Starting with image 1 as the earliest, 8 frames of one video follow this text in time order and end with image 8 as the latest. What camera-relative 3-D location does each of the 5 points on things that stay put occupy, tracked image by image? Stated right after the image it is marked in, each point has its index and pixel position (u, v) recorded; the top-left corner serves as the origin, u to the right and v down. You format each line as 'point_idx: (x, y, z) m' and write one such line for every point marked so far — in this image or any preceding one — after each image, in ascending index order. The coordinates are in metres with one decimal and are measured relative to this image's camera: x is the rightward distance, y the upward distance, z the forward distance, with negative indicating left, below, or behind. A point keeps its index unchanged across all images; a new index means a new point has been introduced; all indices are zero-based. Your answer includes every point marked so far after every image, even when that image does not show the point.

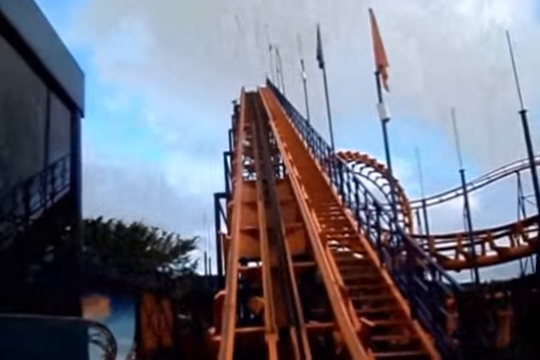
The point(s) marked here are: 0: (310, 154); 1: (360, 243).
0: (+1.1, +0.8, +16.6) m
1: (+1.6, -1.1, +10.4) m
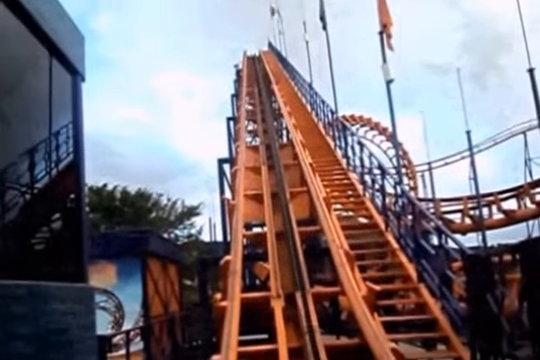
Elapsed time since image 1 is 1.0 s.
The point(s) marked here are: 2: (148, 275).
0: (+1.2, +1.8, +16.4) m
1: (+1.7, -0.5, +10.3) m
2: (-2.4, -1.9, +11.6) m
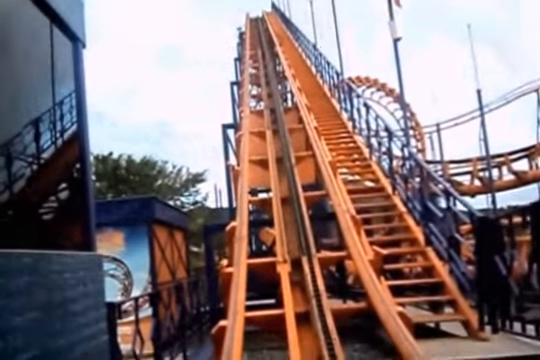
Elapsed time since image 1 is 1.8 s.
0: (+1.4, +2.8, +16.2) m
1: (+1.8, +0.2, +10.2) m
2: (-2.3, -1.2, +11.6) m
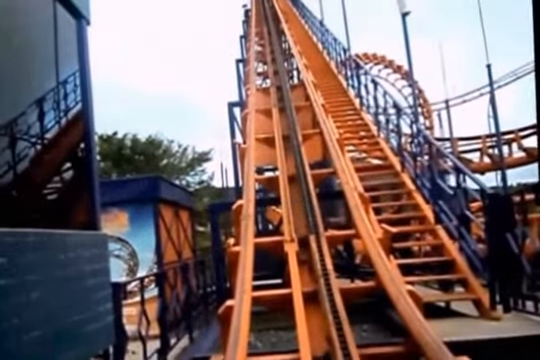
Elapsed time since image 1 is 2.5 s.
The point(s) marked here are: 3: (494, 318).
0: (+1.5, +3.4, +15.9) m
1: (+1.9, +0.5, +10.0) m
2: (-2.1, -0.8, +11.5) m
3: (+2.3, -1.4, +6.0) m
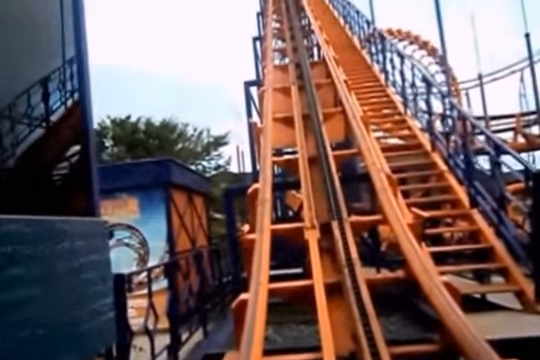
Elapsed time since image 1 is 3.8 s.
0: (+2.0, +3.8, +15.2) m
1: (+2.2, +0.8, +9.3) m
2: (-1.8, -0.5, +11.0) m
3: (+2.4, -1.2, +5.3) m
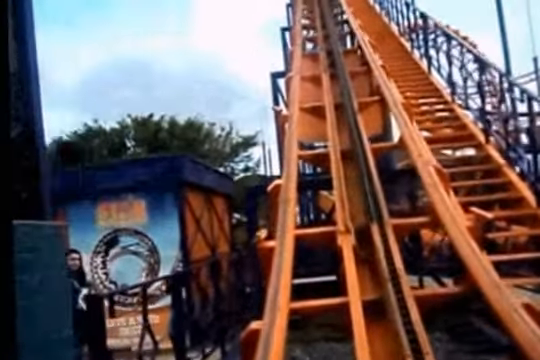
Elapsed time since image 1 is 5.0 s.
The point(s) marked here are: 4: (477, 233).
0: (+2.7, +3.7, +14.1) m
1: (+2.6, +0.8, +8.2) m
2: (-1.3, -0.6, +10.0) m
3: (+2.6, -1.1, +4.1) m
4: (+1.8, -0.5, +5.0) m
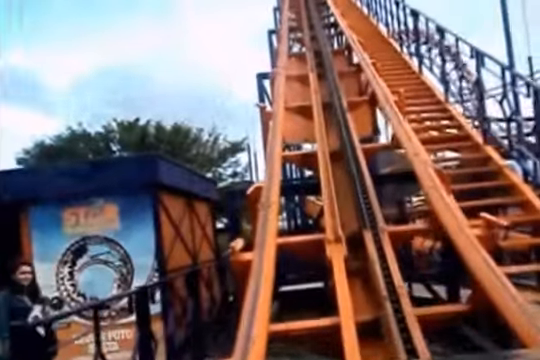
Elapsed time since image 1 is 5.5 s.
0: (+2.4, +3.6, +13.6) m
1: (+2.3, +0.8, +7.7) m
2: (-1.5, -0.6, +9.4) m
3: (+2.5, -1.1, +3.6) m
4: (+1.6, -0.5, +4.5) m
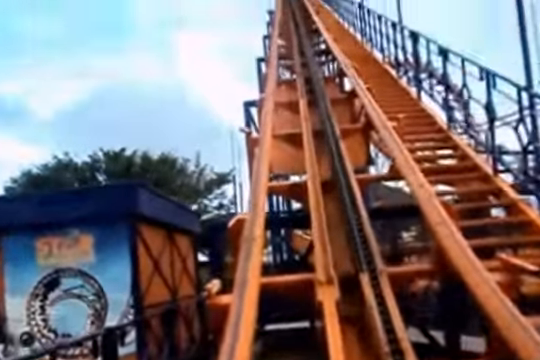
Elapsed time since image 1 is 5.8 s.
0: (+2.2, +2.8, +13.4) m
1: (+2.2, +0.3, +7.4) m
2: (-1.7, -1.1, +9.0) m
3: (+2.4, -1.4, +3.2) m
4: (+1.5, -0.7, +4.1) m
